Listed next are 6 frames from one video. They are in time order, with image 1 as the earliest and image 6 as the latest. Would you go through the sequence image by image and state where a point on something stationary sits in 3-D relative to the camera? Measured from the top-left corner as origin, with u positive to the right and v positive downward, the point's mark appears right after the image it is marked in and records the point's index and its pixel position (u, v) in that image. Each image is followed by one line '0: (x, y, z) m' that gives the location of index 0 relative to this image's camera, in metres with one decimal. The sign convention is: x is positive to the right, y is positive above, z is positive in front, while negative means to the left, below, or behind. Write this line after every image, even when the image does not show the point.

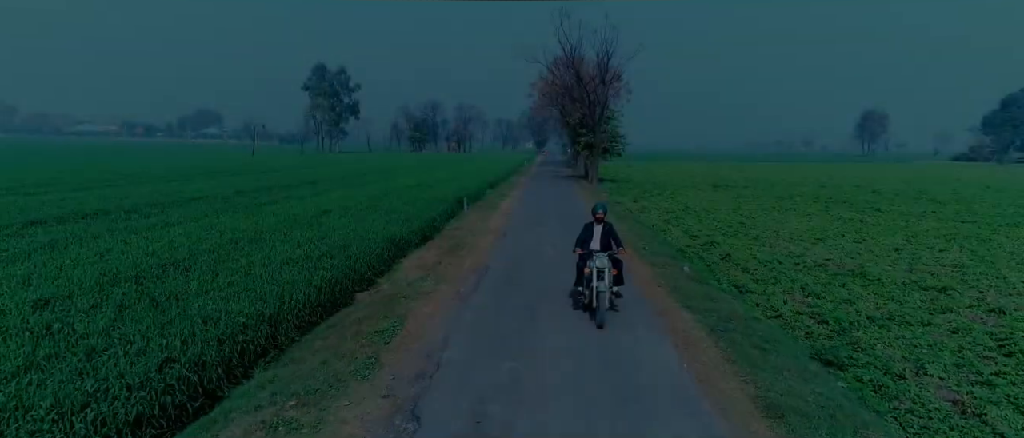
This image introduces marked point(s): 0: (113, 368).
0: (-3.9, -1.4, +5.7) m
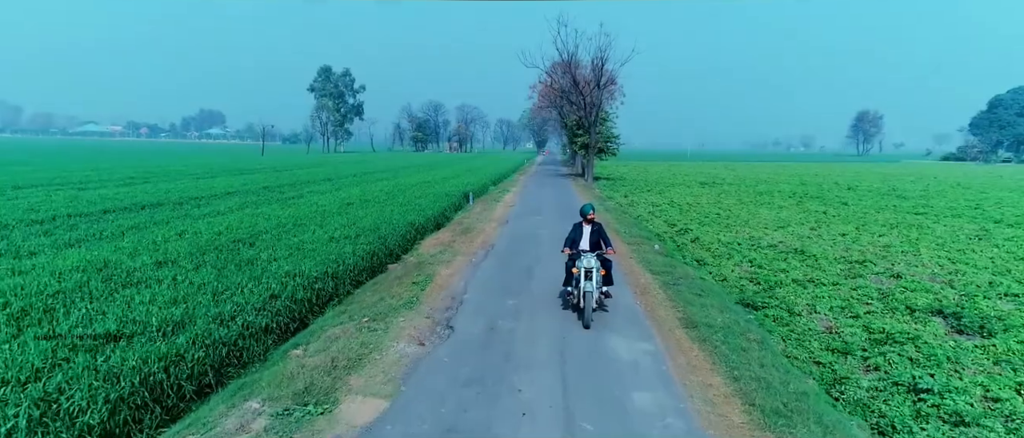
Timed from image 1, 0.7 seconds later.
0: (-3.9, -1.1, +8.2) m
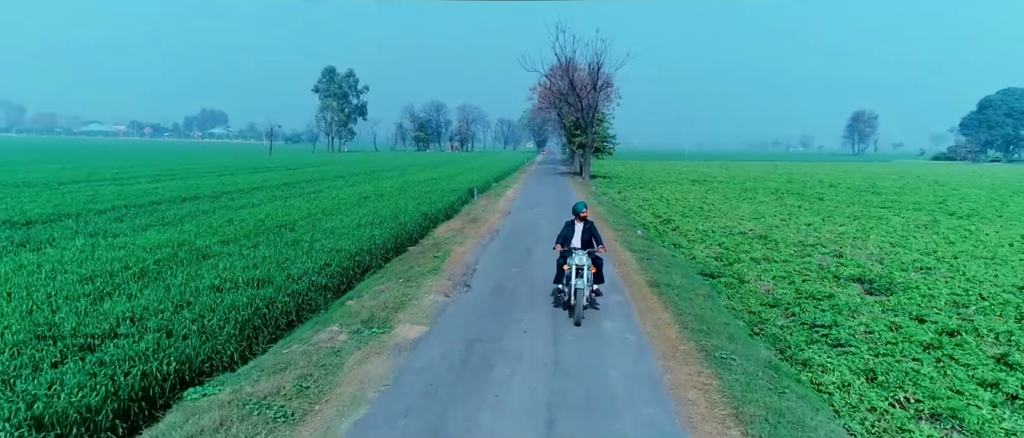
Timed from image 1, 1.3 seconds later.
0: (-3.8, -0.8, +10.4) m
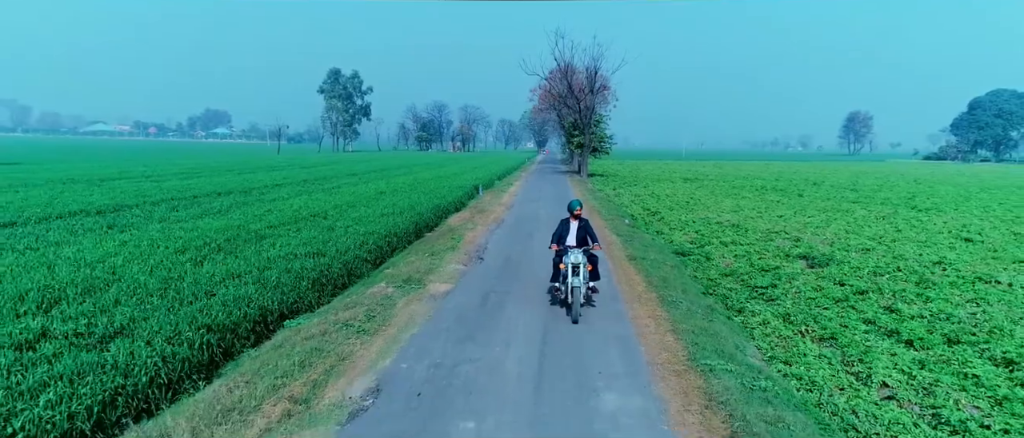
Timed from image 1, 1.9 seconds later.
0: (-3.7, -0.5, +12.7) m
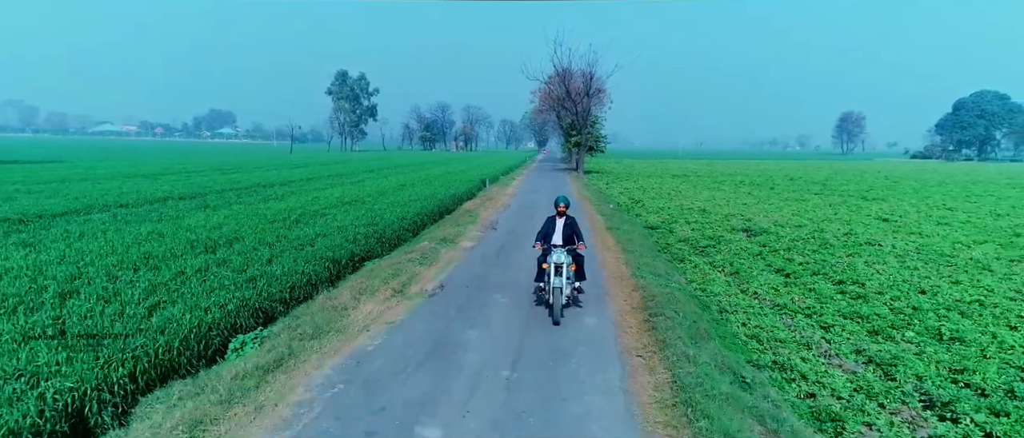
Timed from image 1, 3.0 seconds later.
0: (-3.5, 0.0, +16.4) m
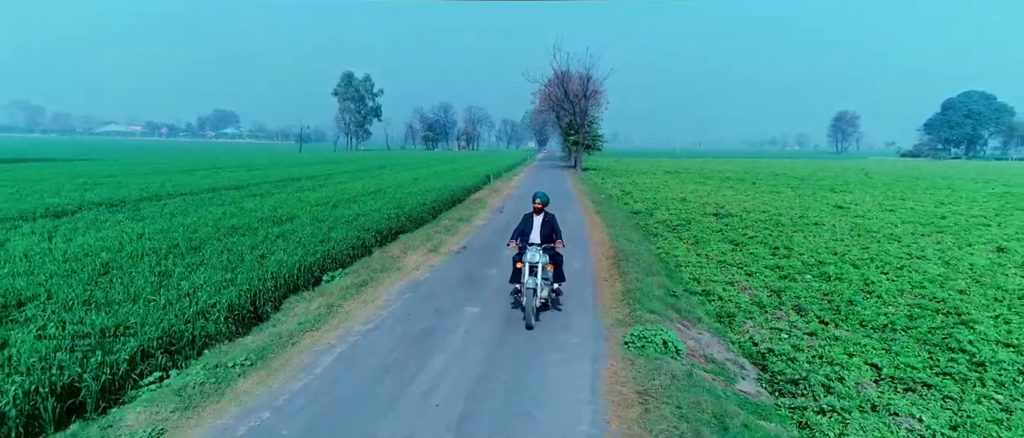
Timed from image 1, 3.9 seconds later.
0: (-3.4, +0.5, +19.3) m
